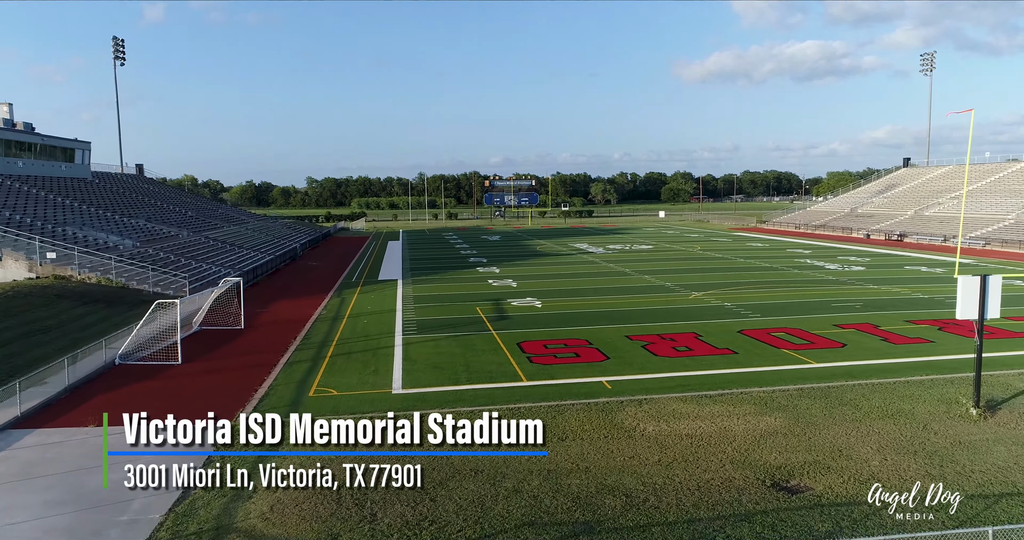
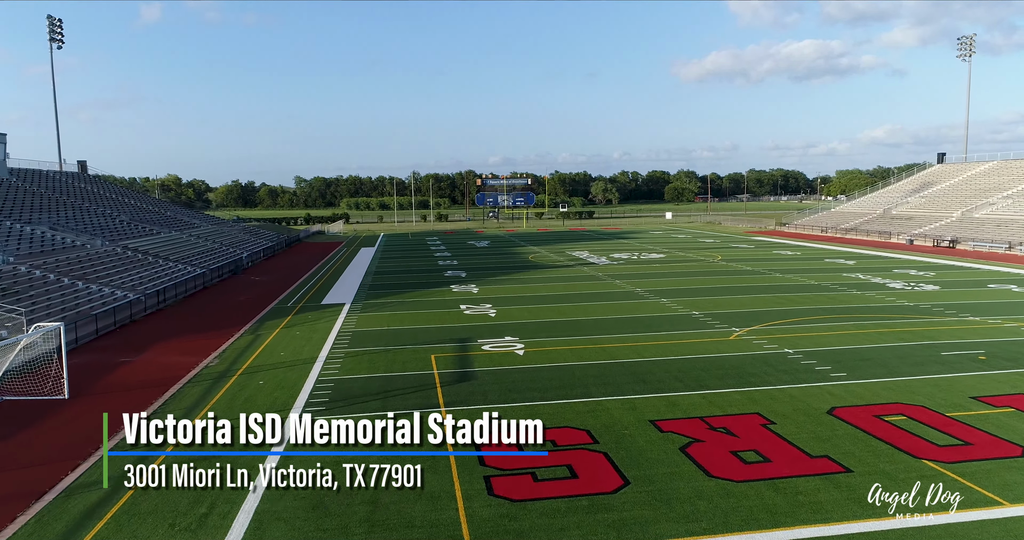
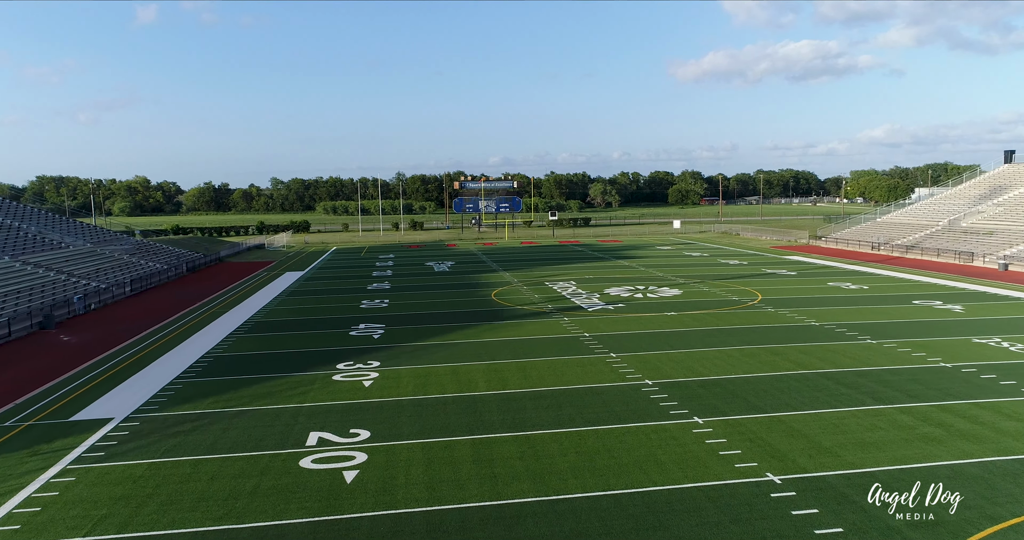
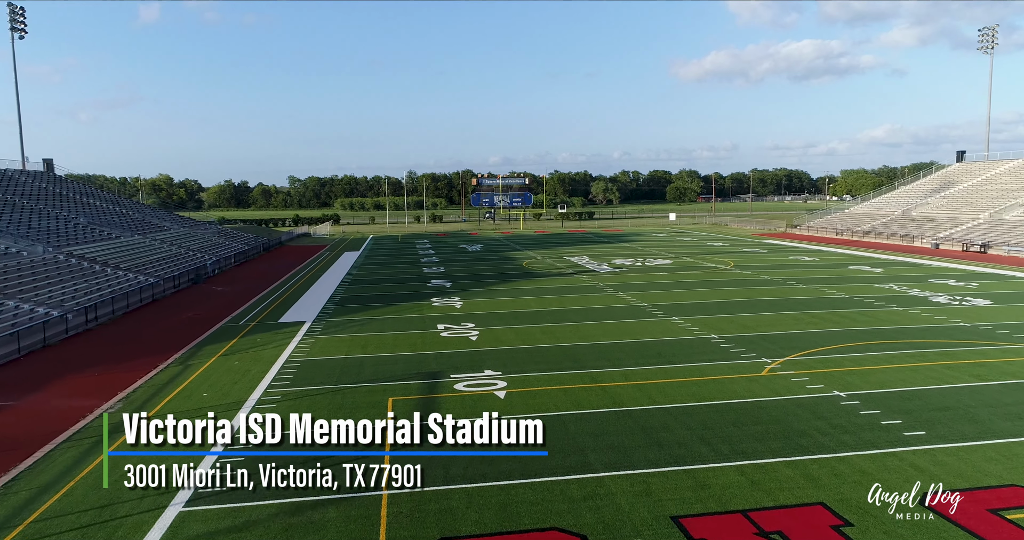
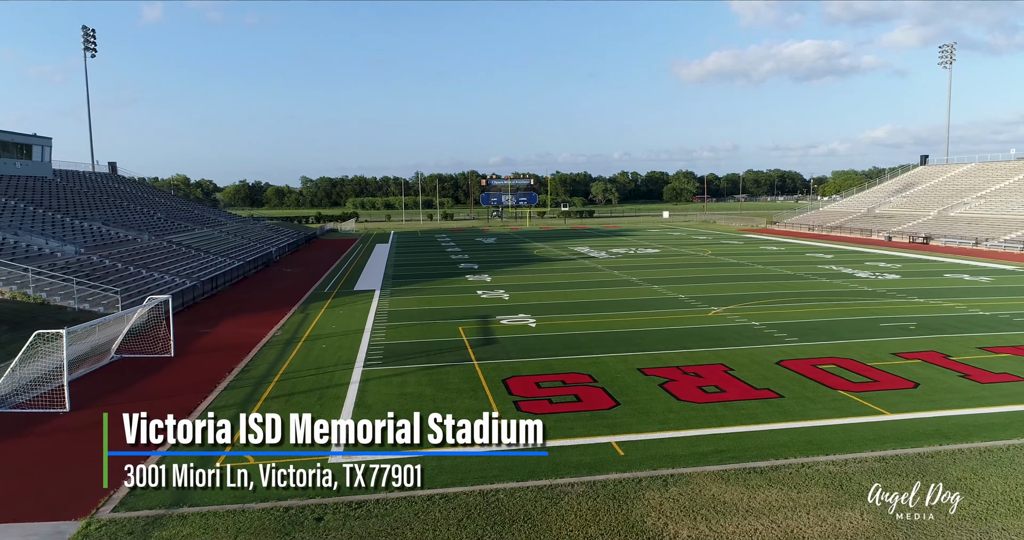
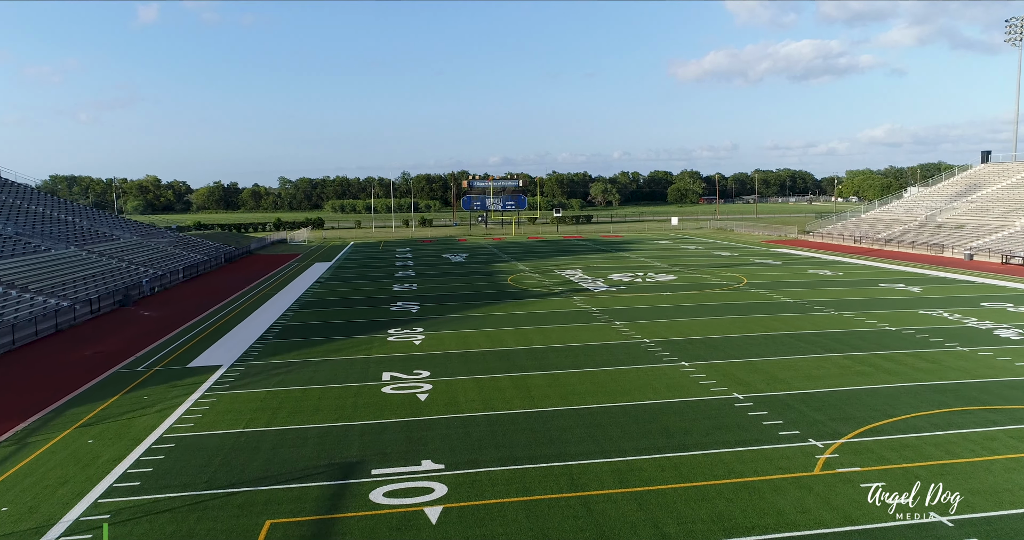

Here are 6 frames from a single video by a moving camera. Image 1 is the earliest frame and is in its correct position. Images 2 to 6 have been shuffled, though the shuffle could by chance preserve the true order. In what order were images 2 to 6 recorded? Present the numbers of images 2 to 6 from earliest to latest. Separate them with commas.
5, 2, 4, 6, 3
